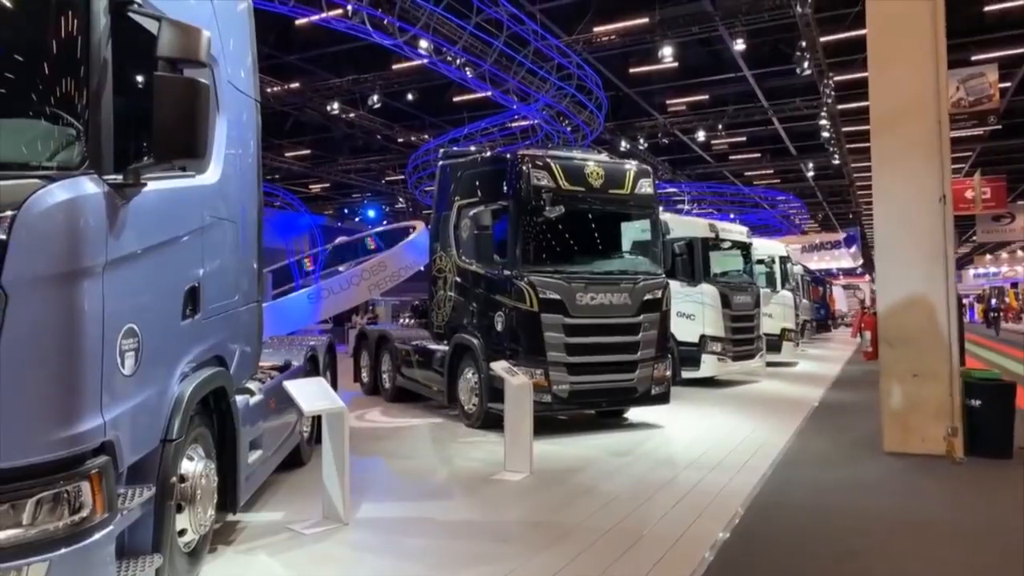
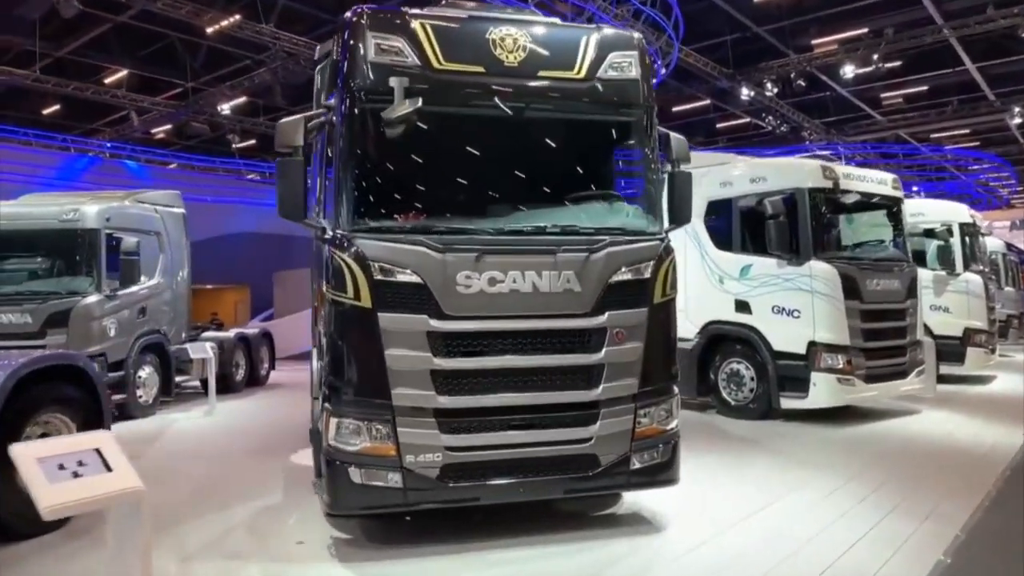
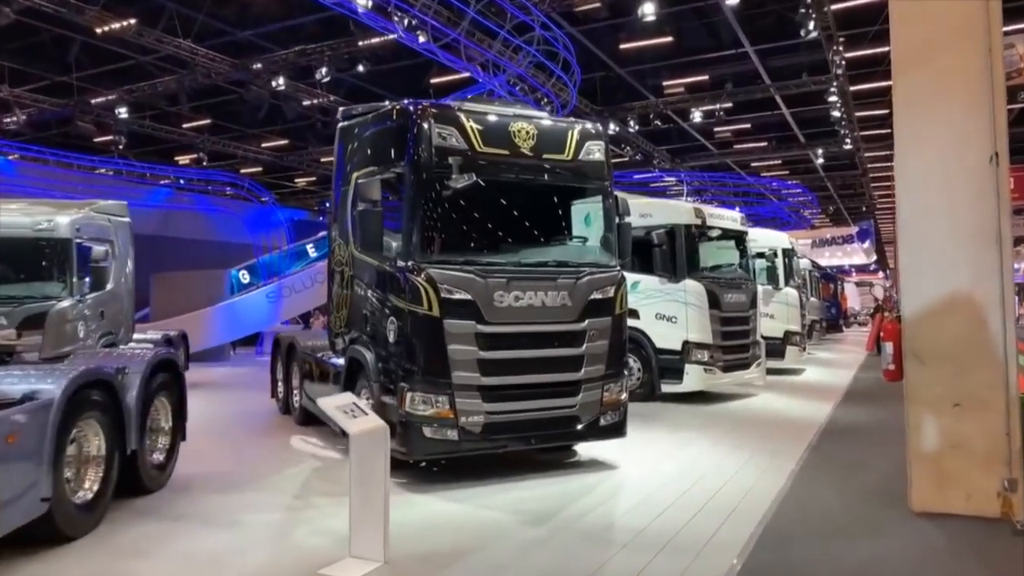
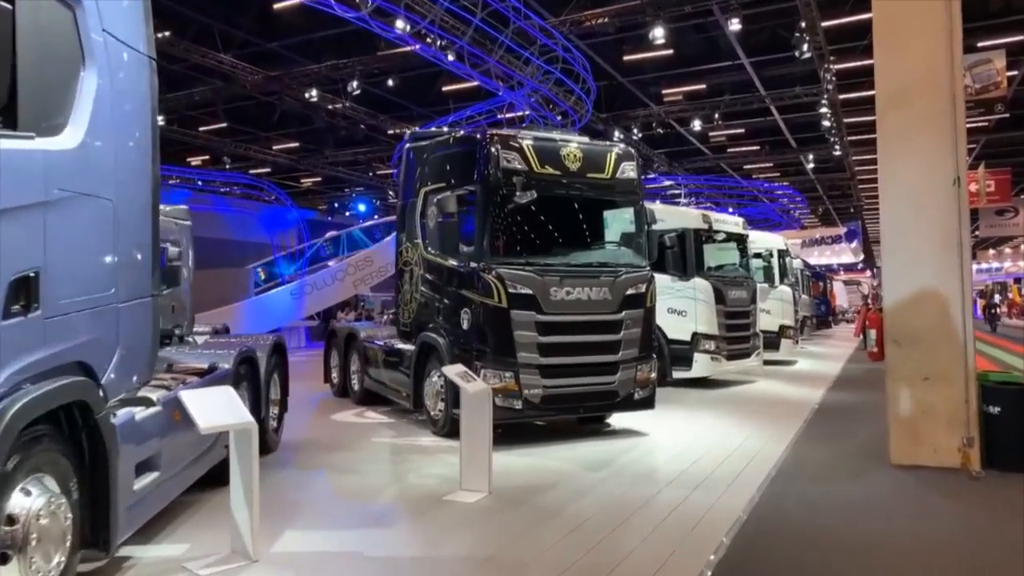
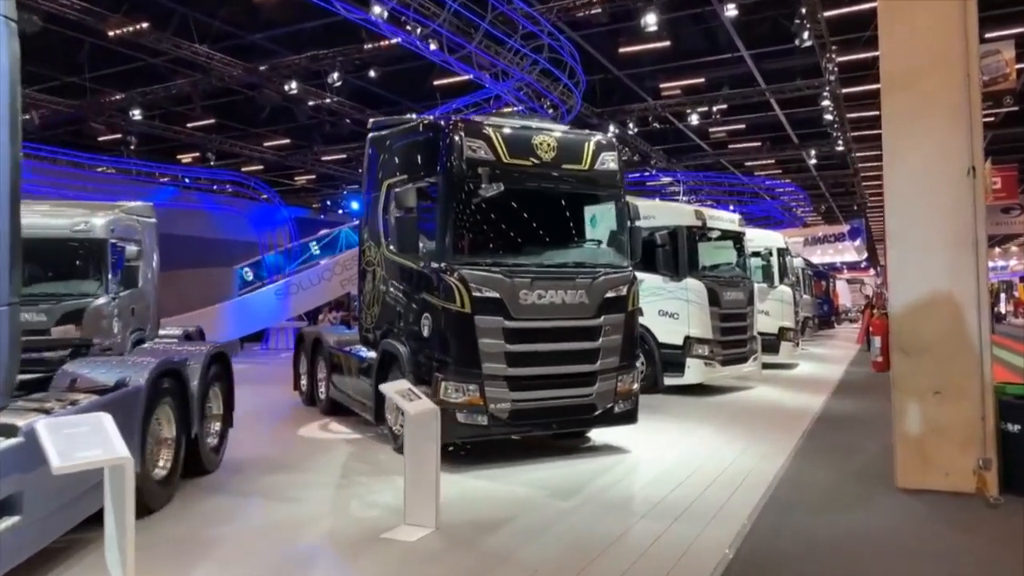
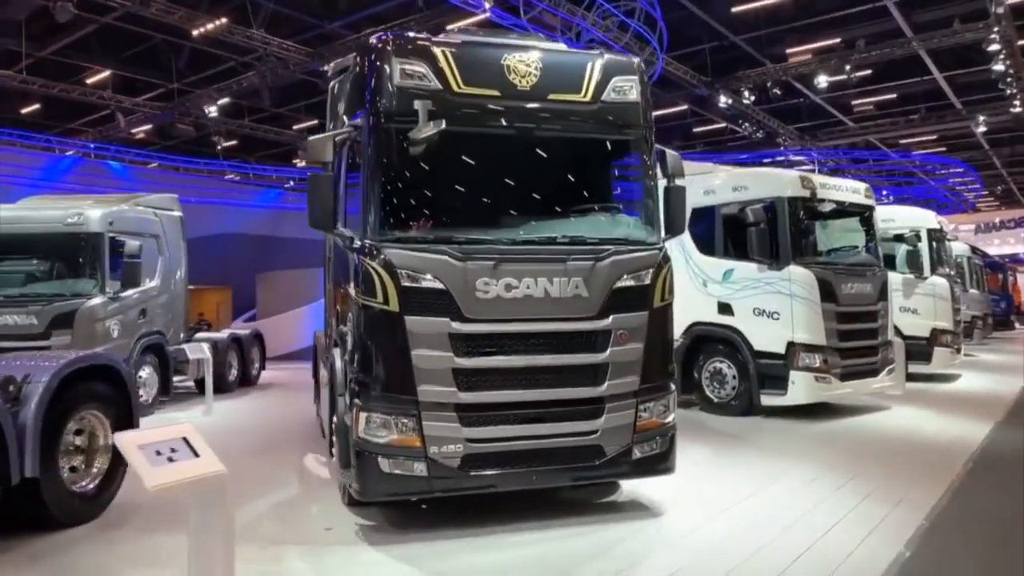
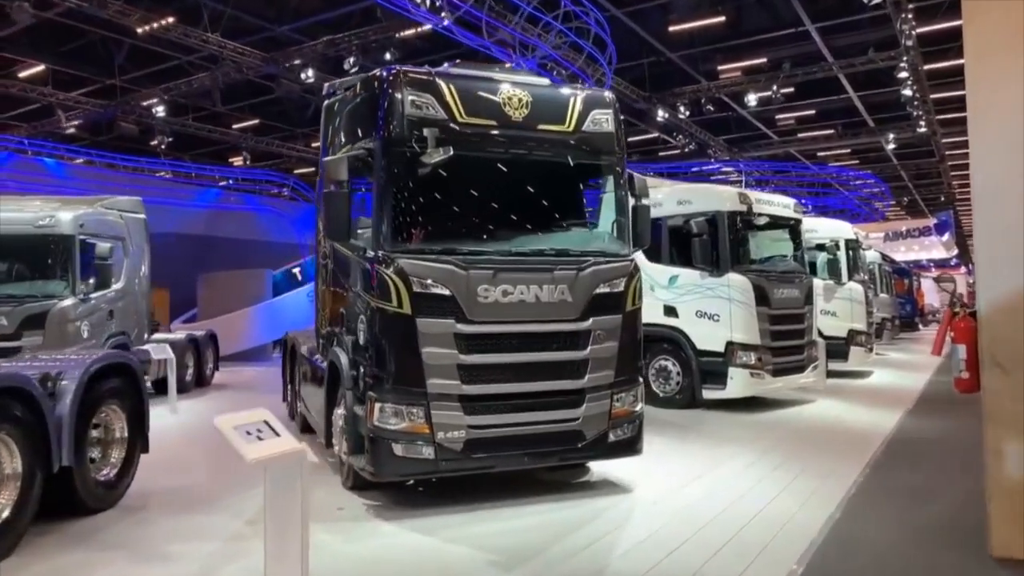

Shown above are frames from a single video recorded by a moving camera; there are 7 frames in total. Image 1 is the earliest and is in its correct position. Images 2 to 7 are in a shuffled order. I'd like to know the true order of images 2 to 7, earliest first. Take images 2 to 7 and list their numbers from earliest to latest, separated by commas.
4, 5, 3, 7, 6, 2
